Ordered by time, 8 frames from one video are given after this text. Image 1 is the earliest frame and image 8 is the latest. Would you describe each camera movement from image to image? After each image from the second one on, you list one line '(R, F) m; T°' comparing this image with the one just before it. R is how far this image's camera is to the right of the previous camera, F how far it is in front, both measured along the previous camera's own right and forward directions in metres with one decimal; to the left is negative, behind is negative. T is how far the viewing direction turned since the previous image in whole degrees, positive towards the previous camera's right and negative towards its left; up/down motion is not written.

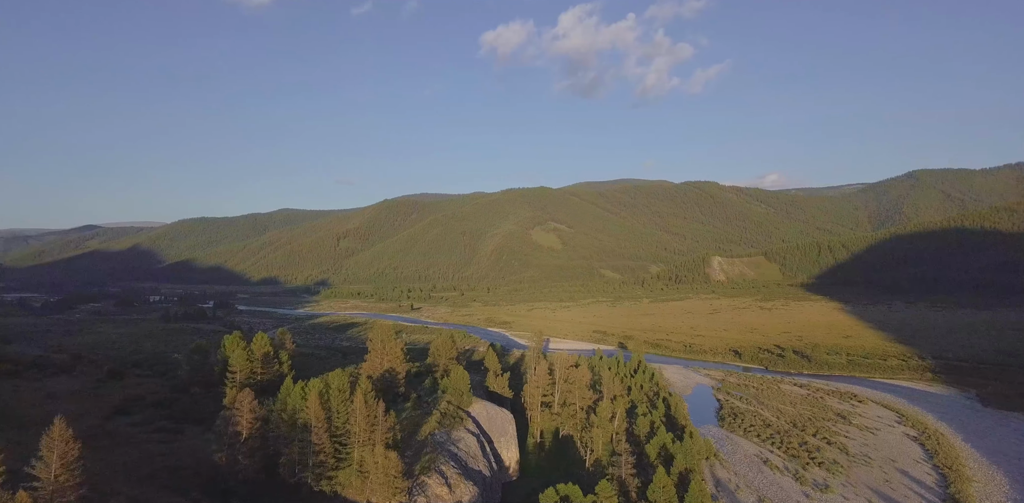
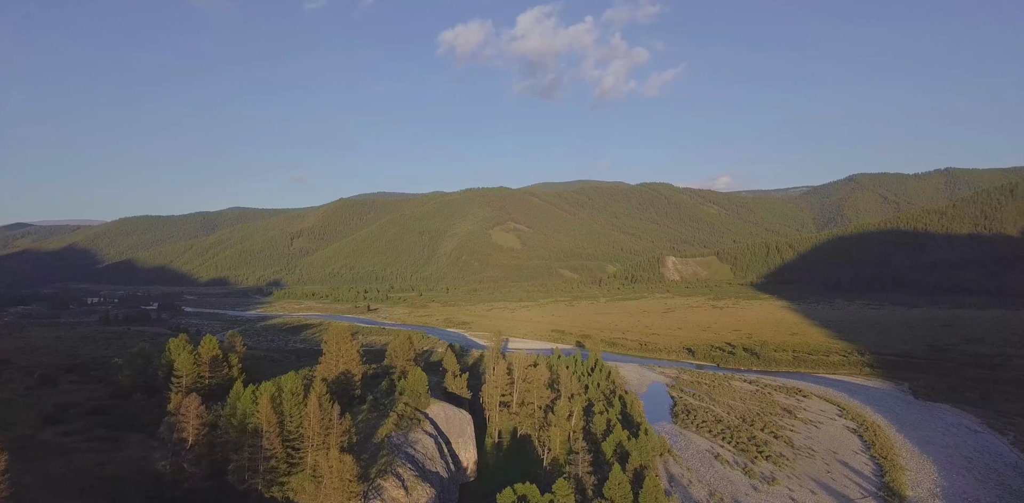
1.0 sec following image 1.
(+0.3, 0.0) m; +4°
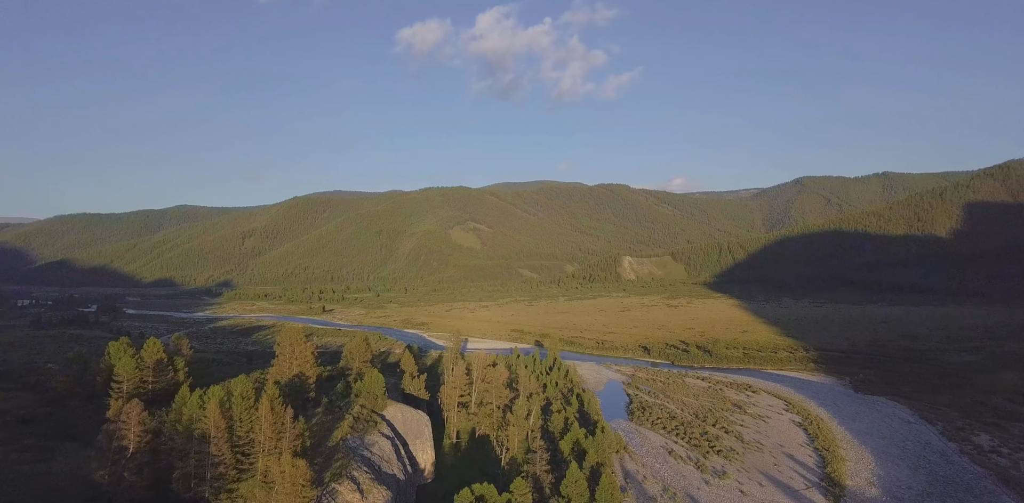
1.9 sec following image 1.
(+0.4, -0.1) m; +4°
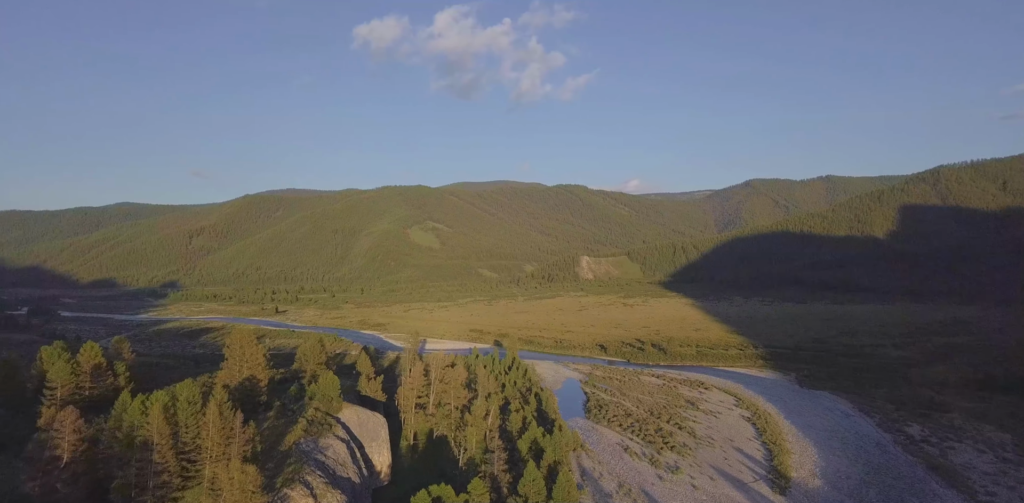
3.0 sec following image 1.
(+0.5, 0.0) m; +4°
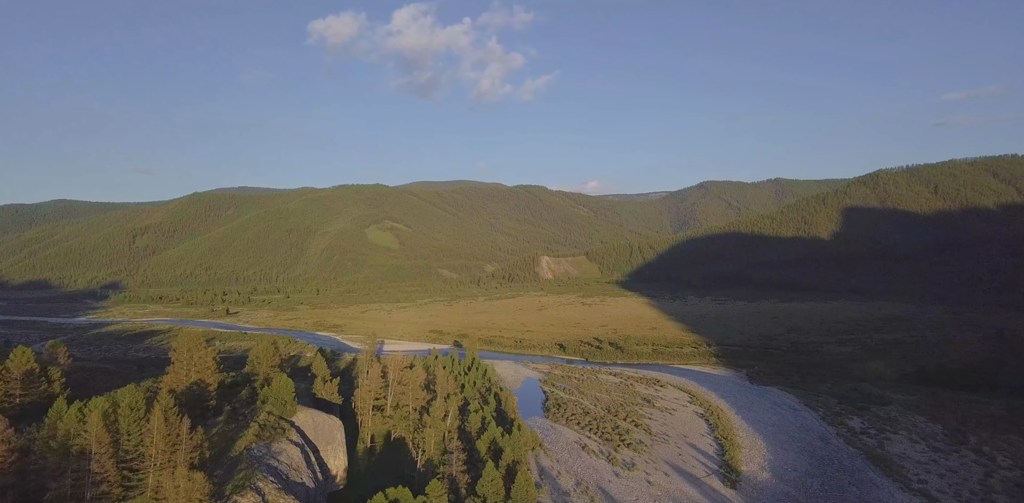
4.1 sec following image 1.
(+0.5, 0.0) m; +4°
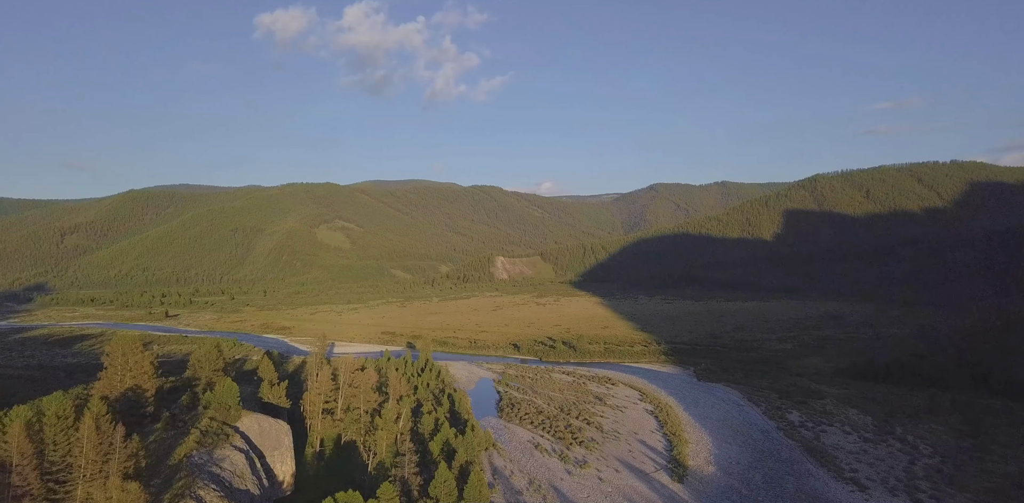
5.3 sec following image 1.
(+0.7, 0.0) m; +4°
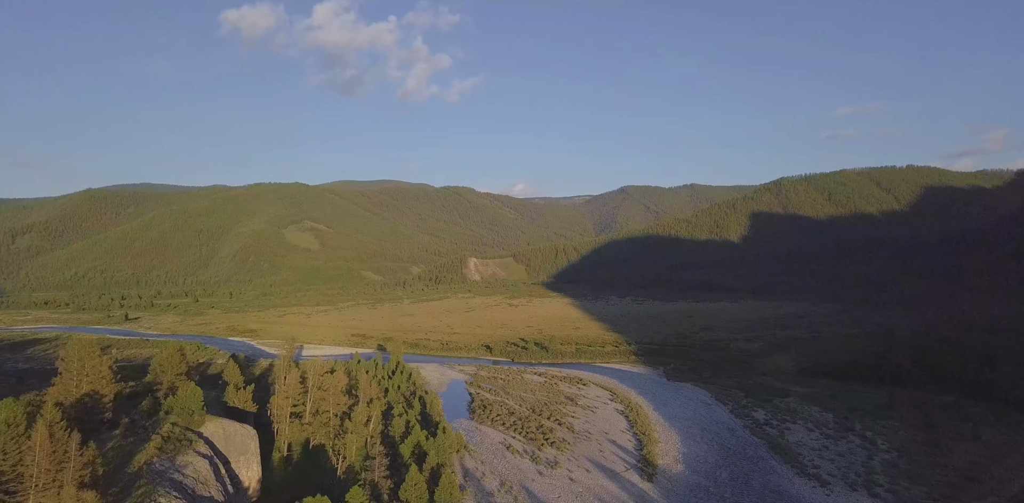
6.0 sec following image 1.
(+0.3, 0.0) m; +3°
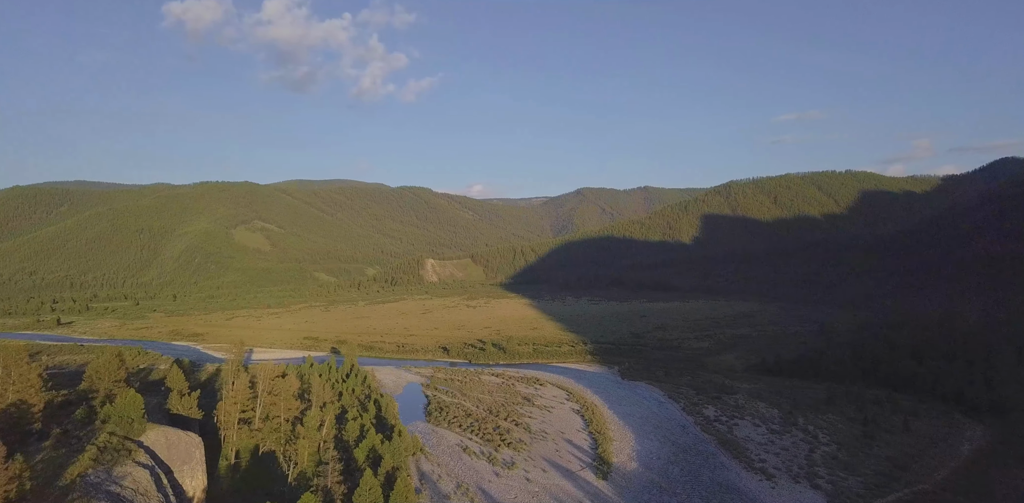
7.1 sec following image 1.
(+0.3, +0.1) m; +4°
